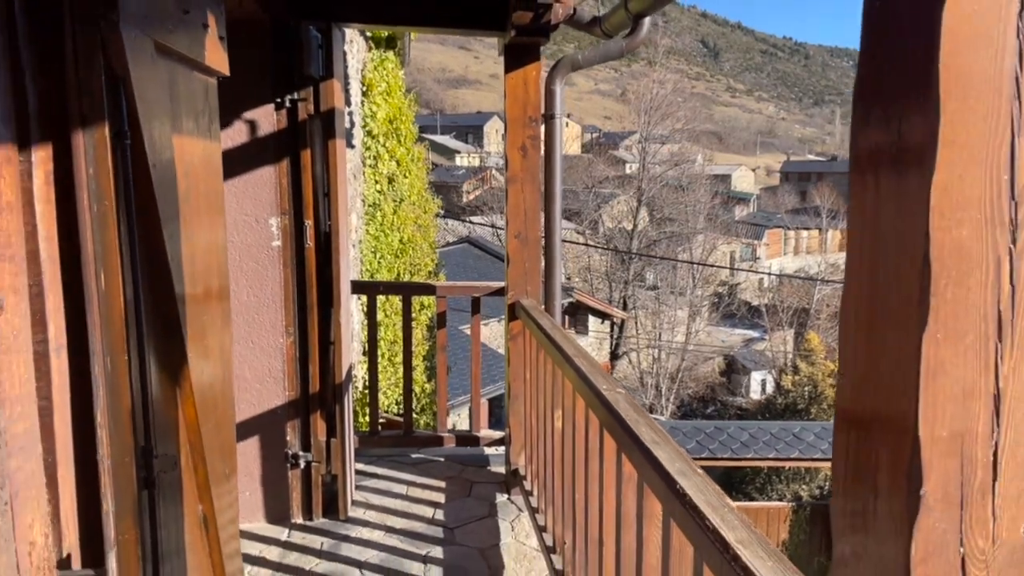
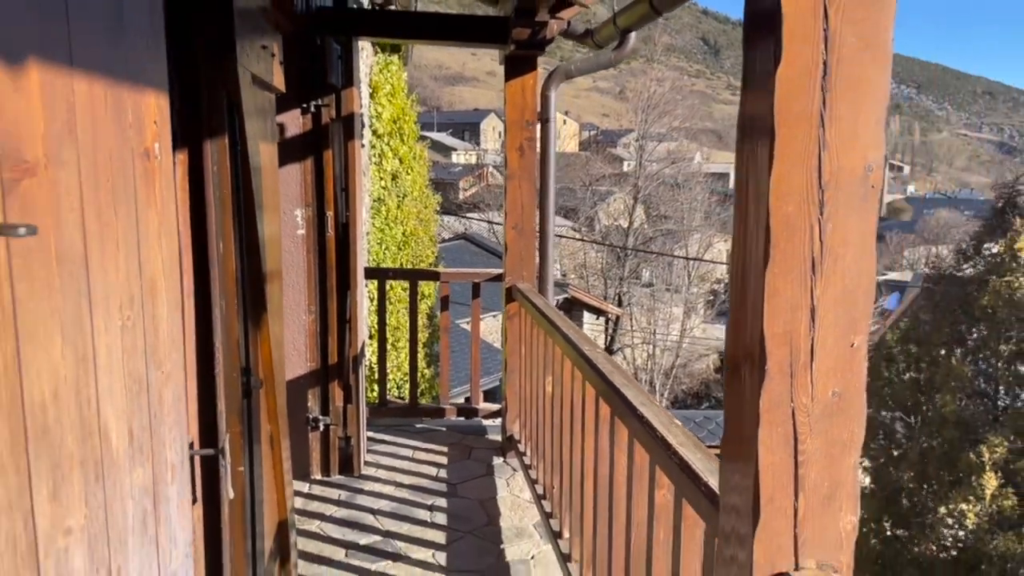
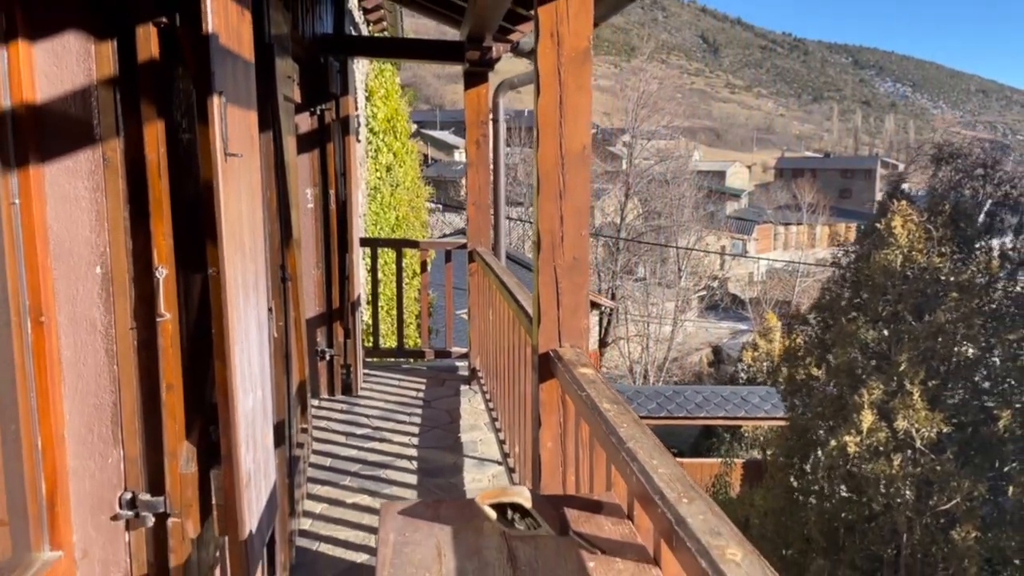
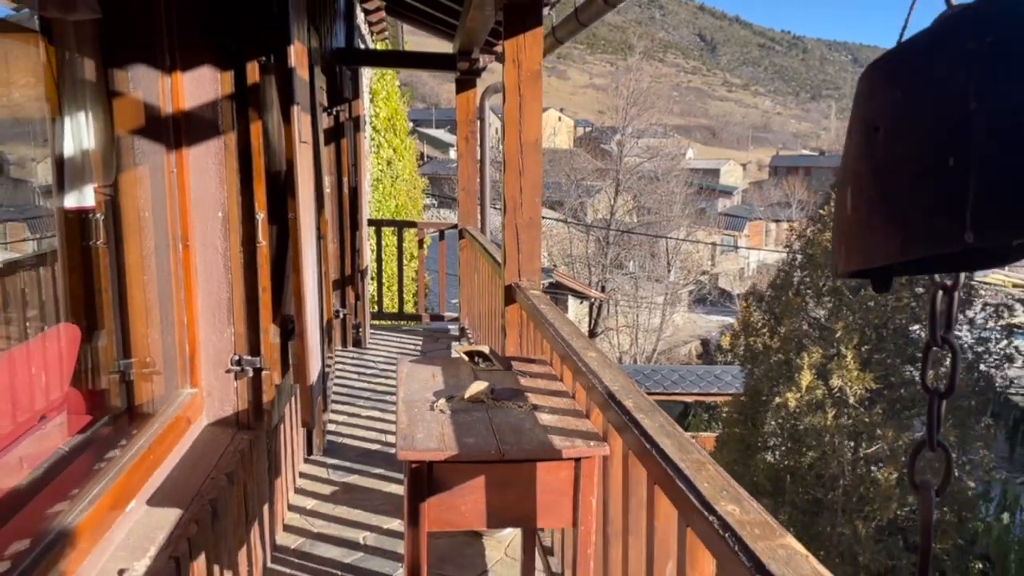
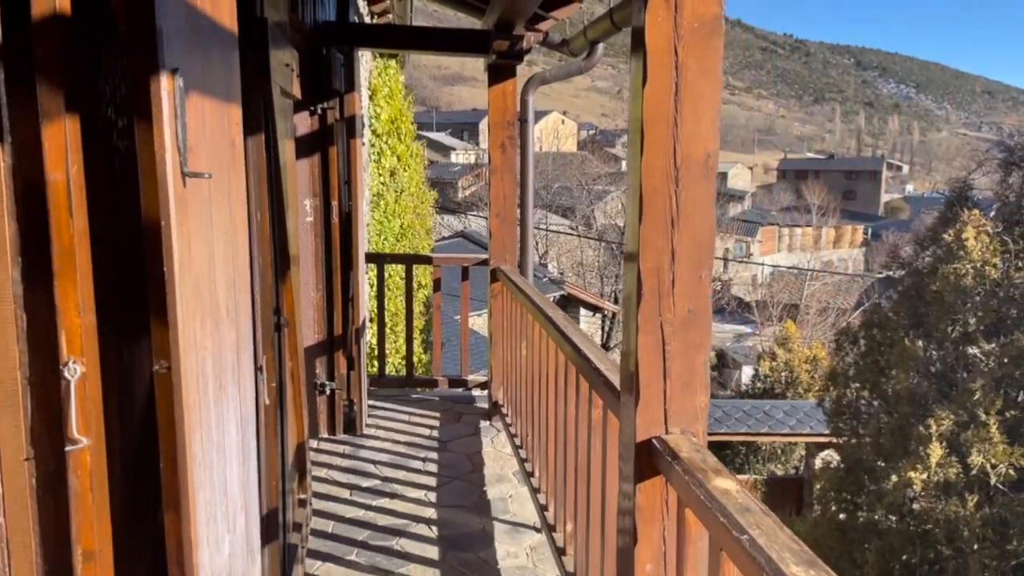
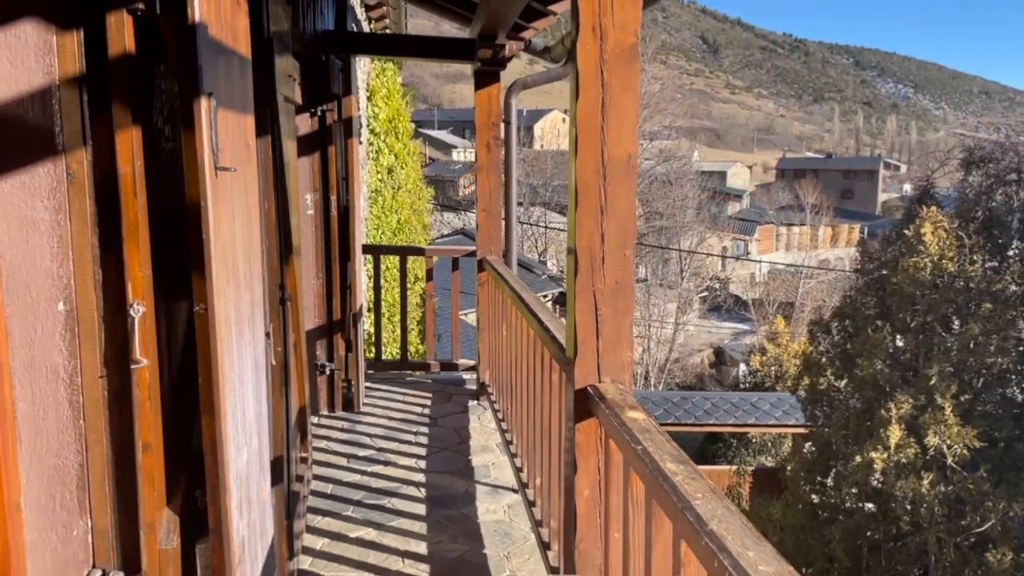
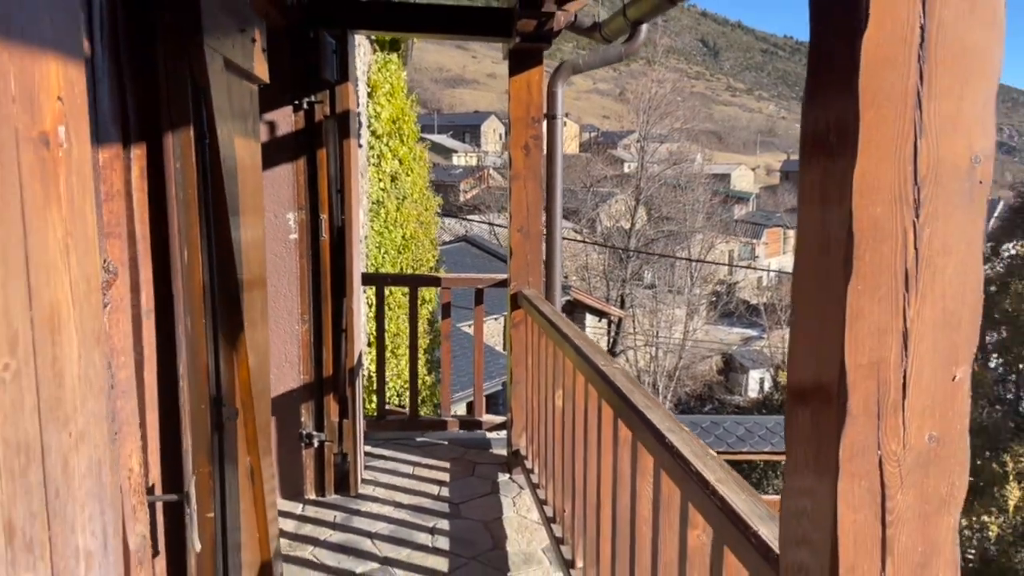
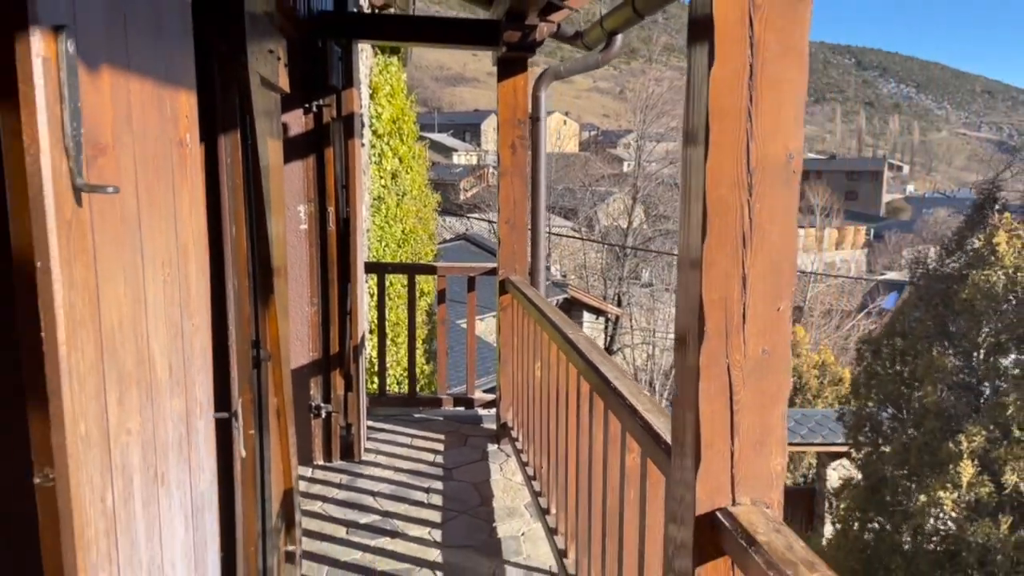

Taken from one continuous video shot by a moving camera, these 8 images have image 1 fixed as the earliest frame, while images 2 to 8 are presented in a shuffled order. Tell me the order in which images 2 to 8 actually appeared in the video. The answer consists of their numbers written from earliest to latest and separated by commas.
7, 2, 8, 5, 6, 3, 4
